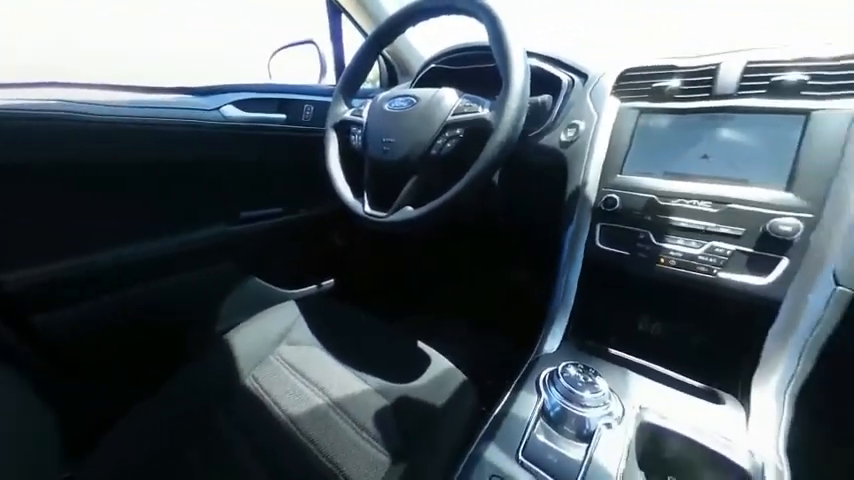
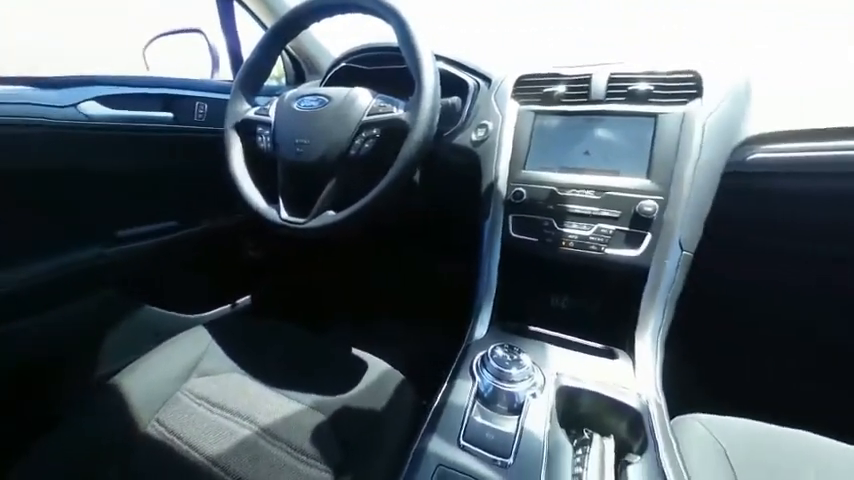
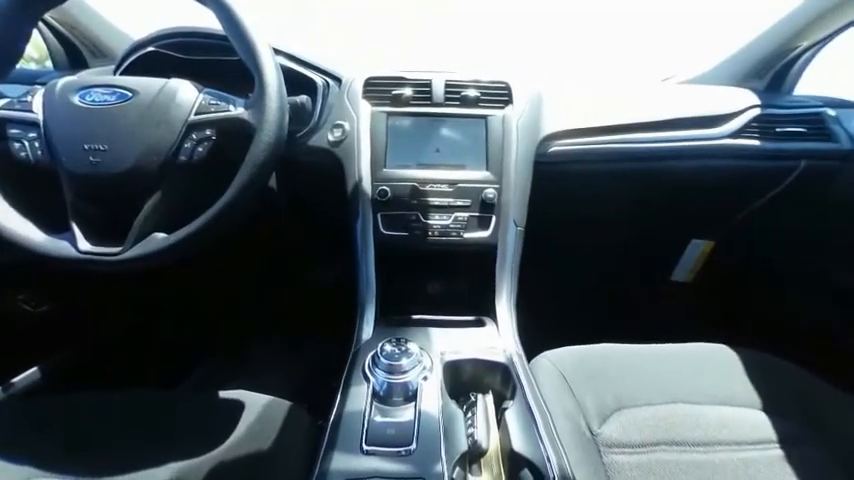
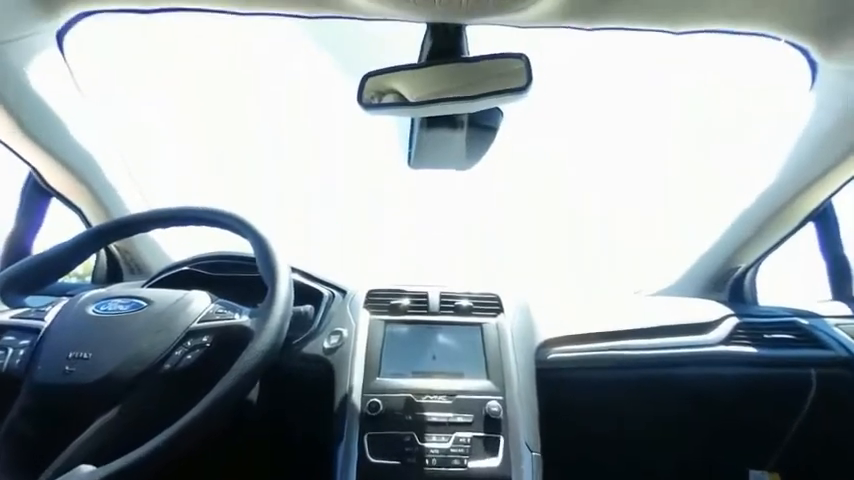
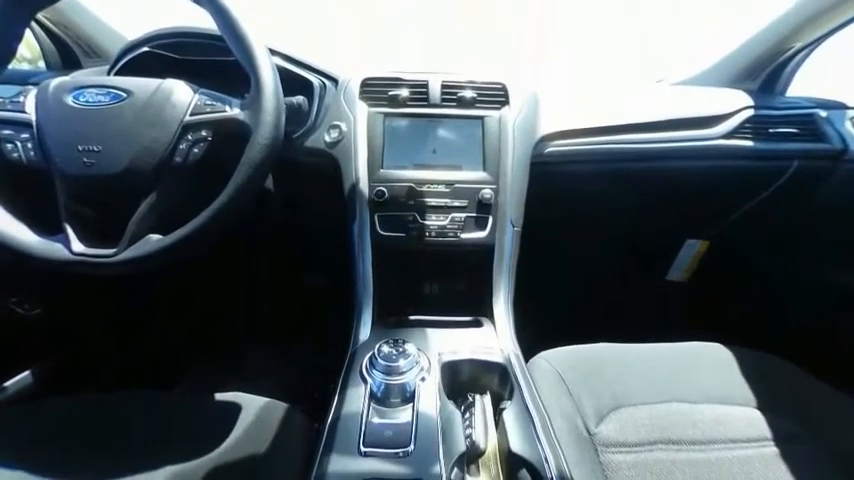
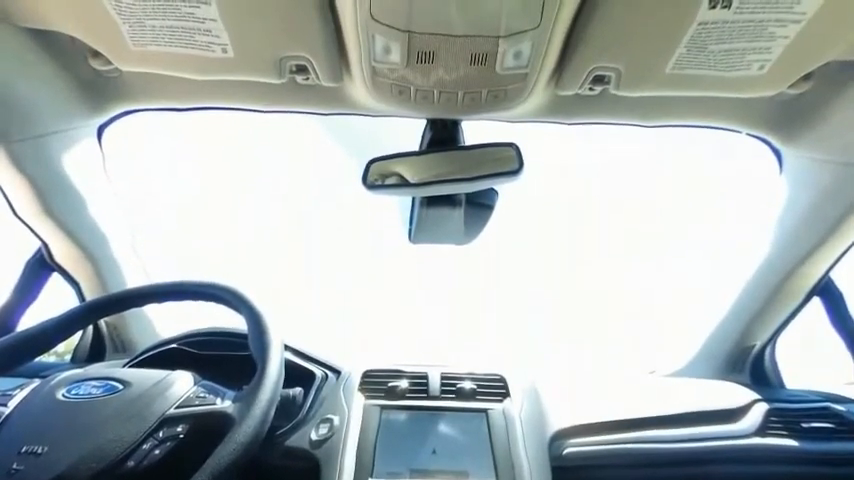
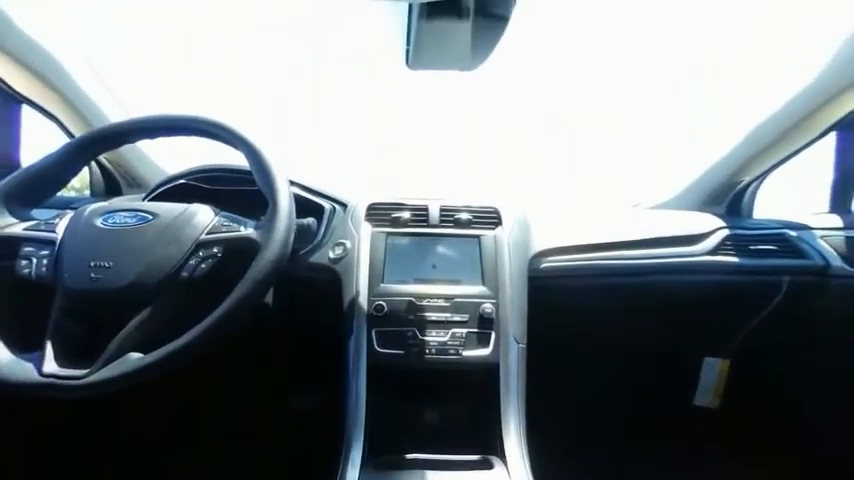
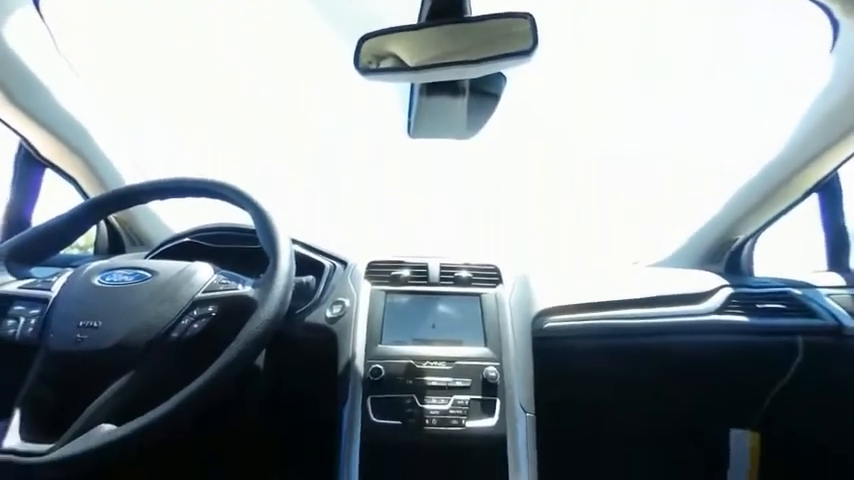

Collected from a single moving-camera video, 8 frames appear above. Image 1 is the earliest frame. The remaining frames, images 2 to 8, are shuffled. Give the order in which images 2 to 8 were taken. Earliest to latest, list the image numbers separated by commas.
2, 3, 7, 4, 6, 8, 5
